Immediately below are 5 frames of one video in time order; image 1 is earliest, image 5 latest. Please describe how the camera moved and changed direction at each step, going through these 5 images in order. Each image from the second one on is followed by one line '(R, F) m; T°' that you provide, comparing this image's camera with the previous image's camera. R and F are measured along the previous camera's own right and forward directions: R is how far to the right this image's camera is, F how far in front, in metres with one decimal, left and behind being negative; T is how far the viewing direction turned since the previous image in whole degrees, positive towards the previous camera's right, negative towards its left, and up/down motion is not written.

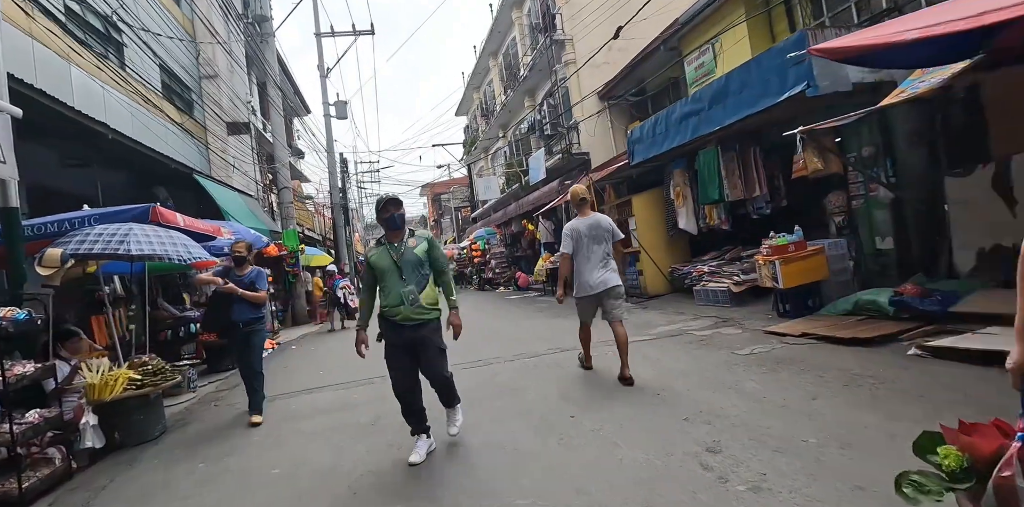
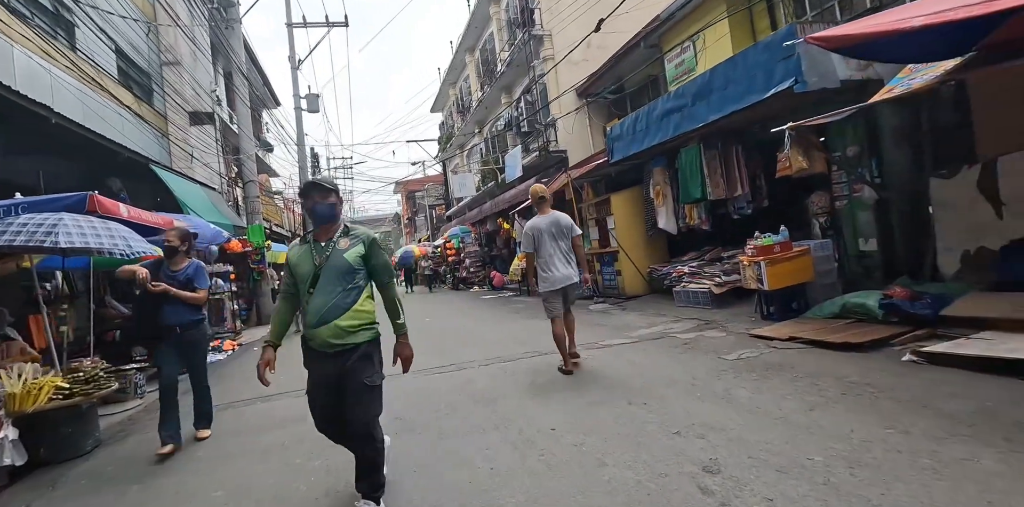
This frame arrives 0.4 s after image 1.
(0.0, +0.4) m; +3°
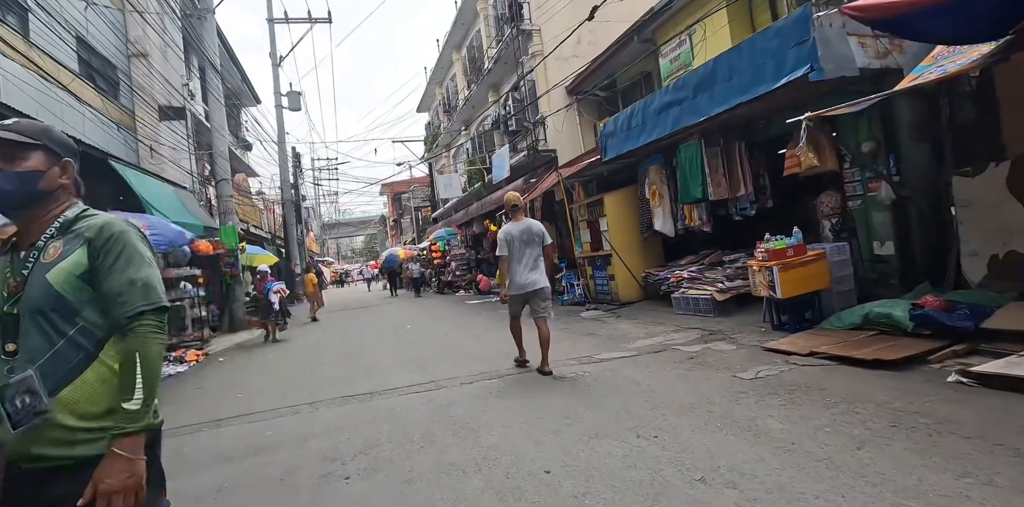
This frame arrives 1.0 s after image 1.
(0.0, +0.6) m; +1°
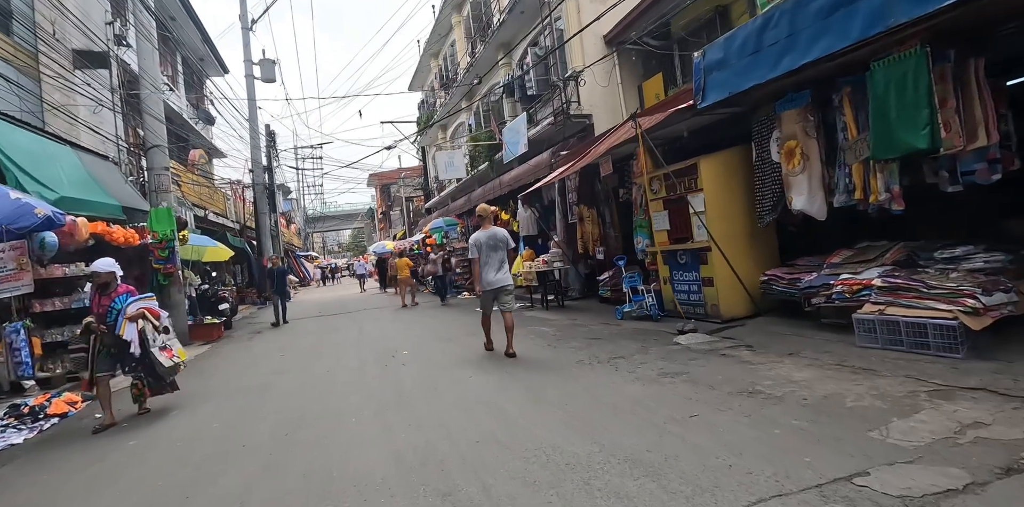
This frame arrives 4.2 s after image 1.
(-0.8, +3.3) m; +1°
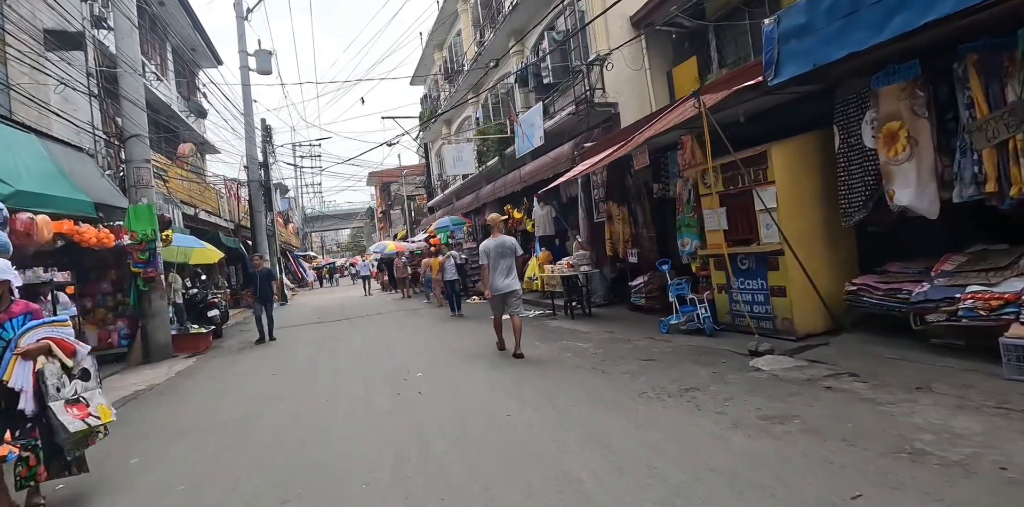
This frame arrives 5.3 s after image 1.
(-0.4, +1.1) m; 0°
